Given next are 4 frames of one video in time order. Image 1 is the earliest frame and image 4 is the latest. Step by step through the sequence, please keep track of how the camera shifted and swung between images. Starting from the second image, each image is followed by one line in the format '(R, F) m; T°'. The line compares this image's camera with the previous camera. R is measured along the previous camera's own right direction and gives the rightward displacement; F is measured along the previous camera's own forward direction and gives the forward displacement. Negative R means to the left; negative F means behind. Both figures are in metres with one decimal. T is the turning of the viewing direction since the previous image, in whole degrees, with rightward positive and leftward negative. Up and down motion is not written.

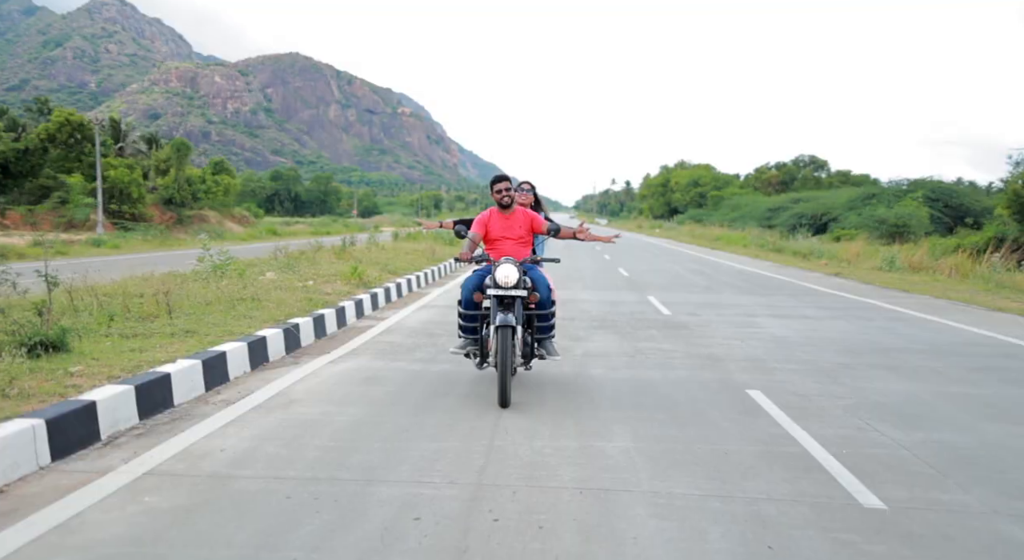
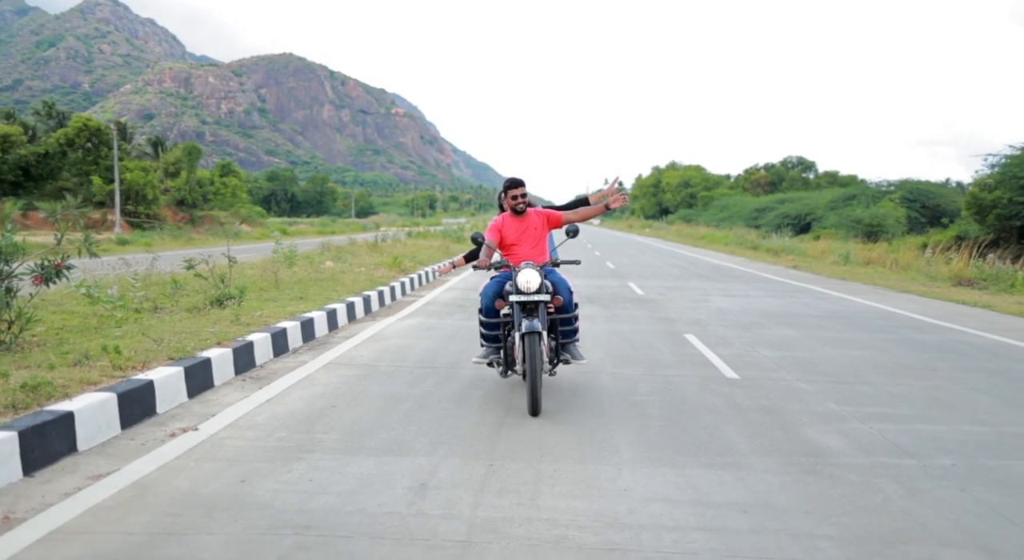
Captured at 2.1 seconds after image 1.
(-0.3, -2.9) m; +1°
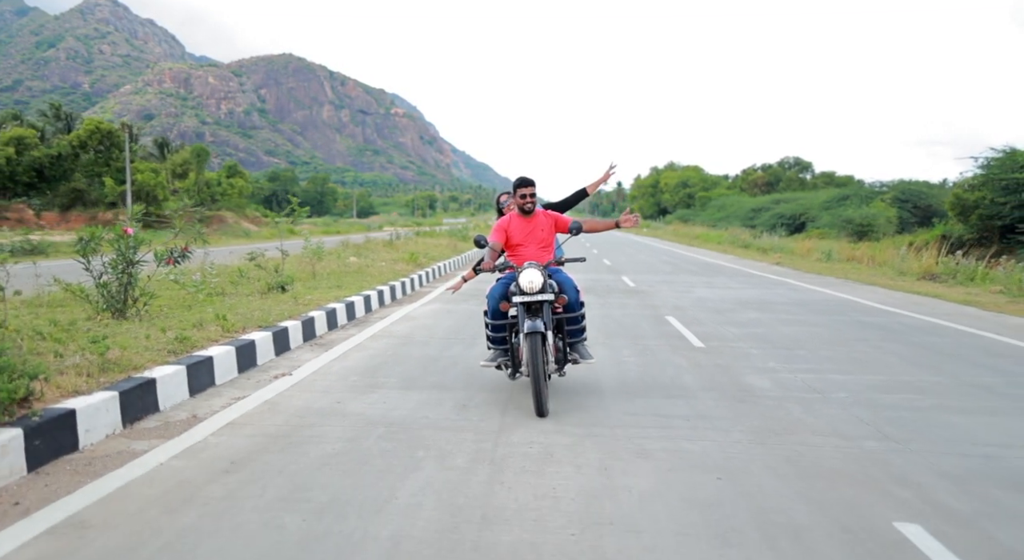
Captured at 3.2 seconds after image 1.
(-0.1, -1.5) m; 0°
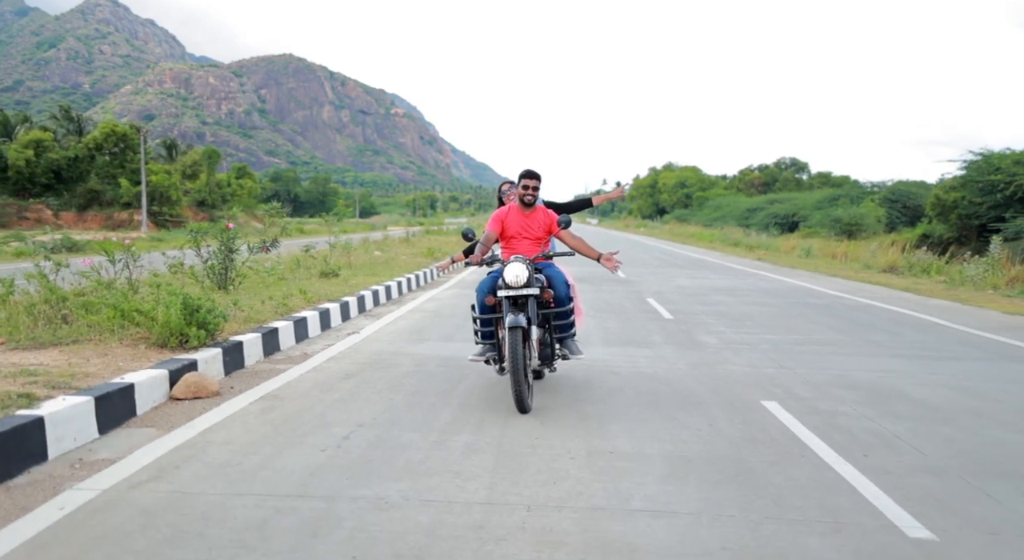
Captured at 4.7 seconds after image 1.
(-0.1, -2.0) m; 0°
